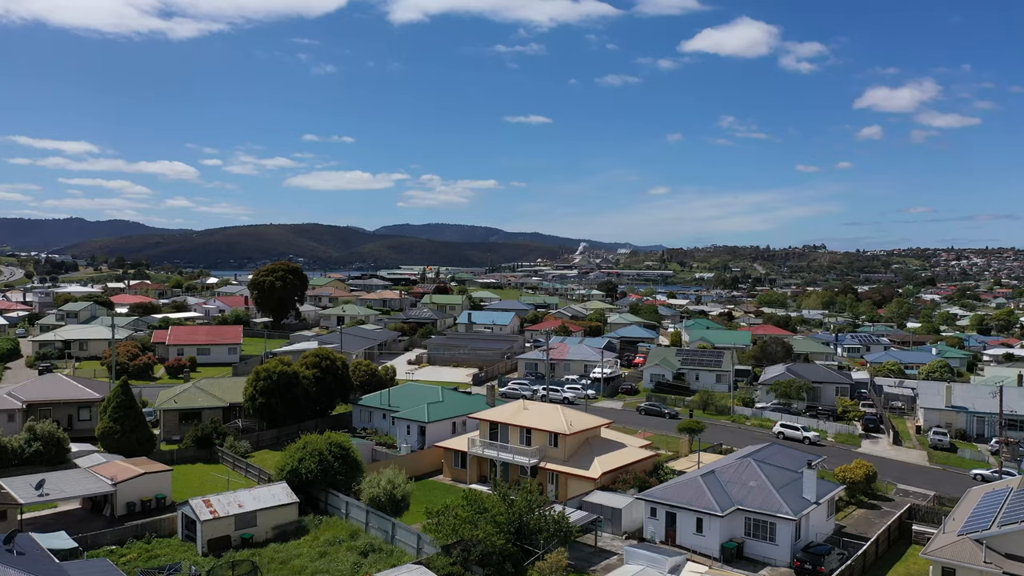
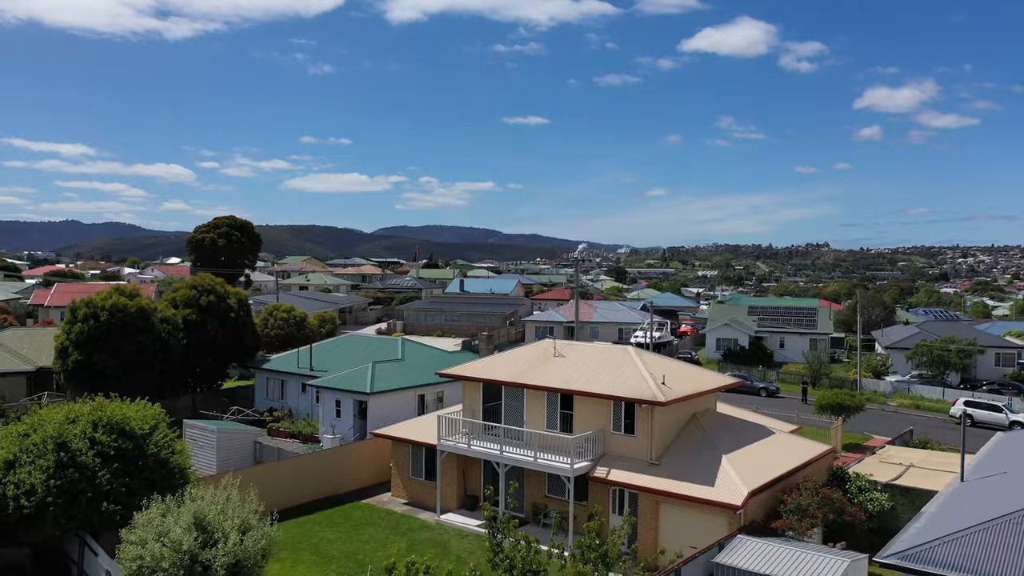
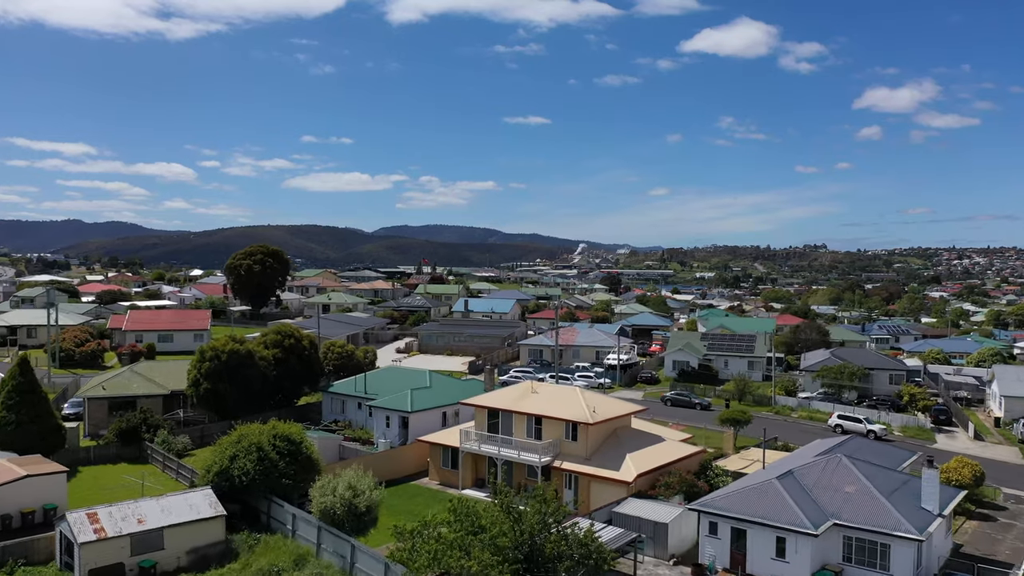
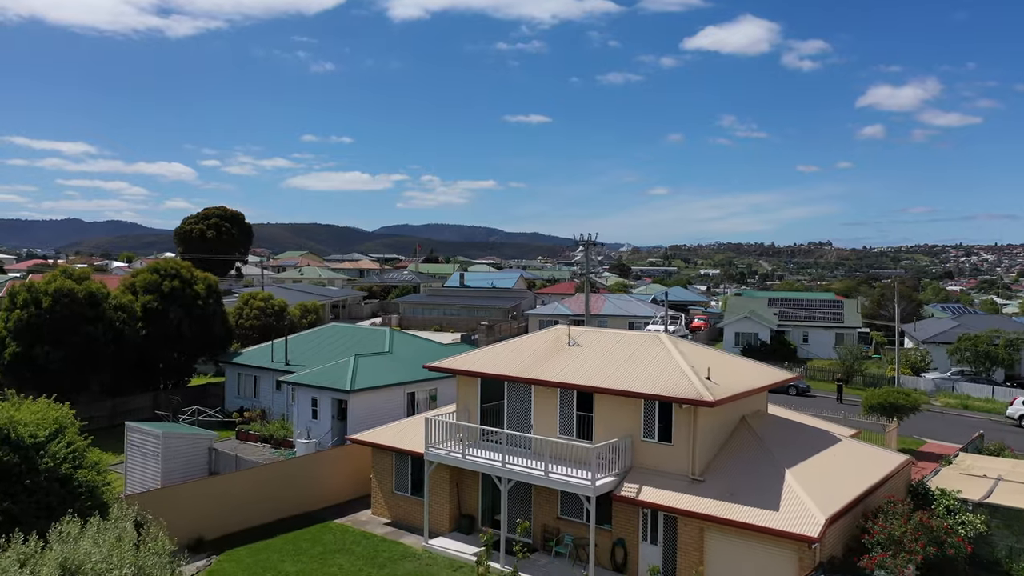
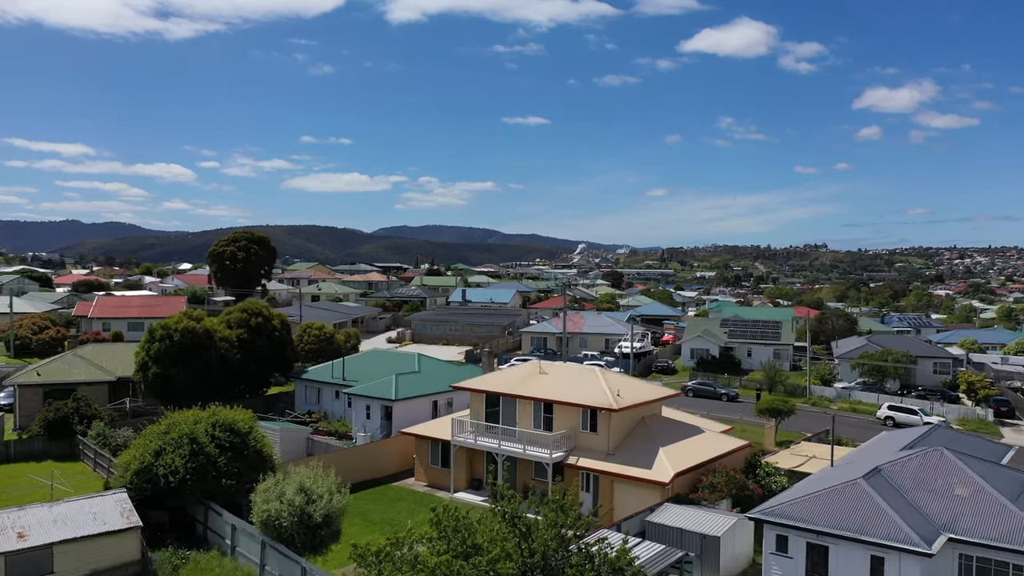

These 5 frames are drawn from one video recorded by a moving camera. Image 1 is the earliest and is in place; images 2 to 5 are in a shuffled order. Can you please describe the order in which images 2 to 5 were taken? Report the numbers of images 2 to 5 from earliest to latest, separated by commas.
3, 5, 2, 4
